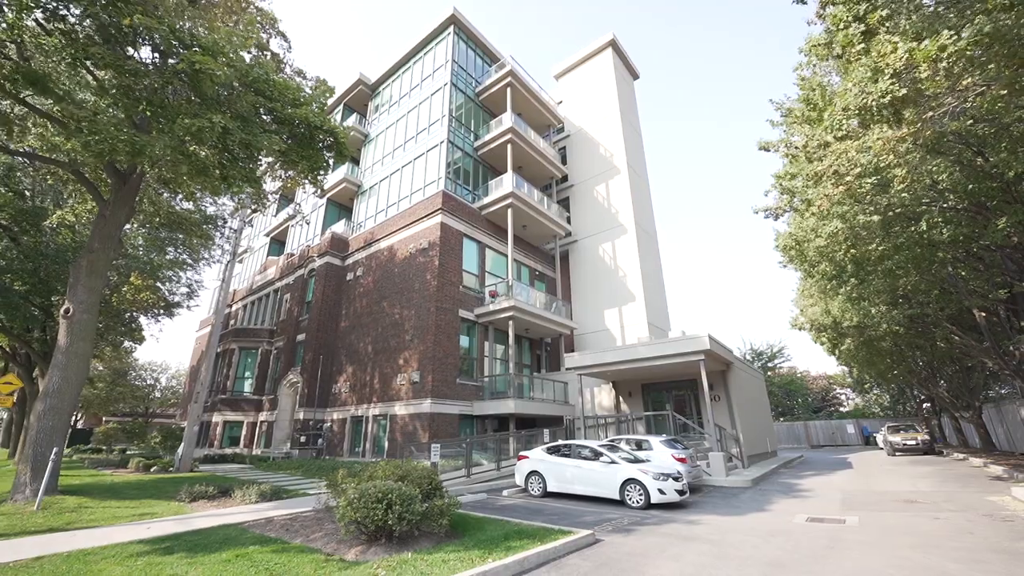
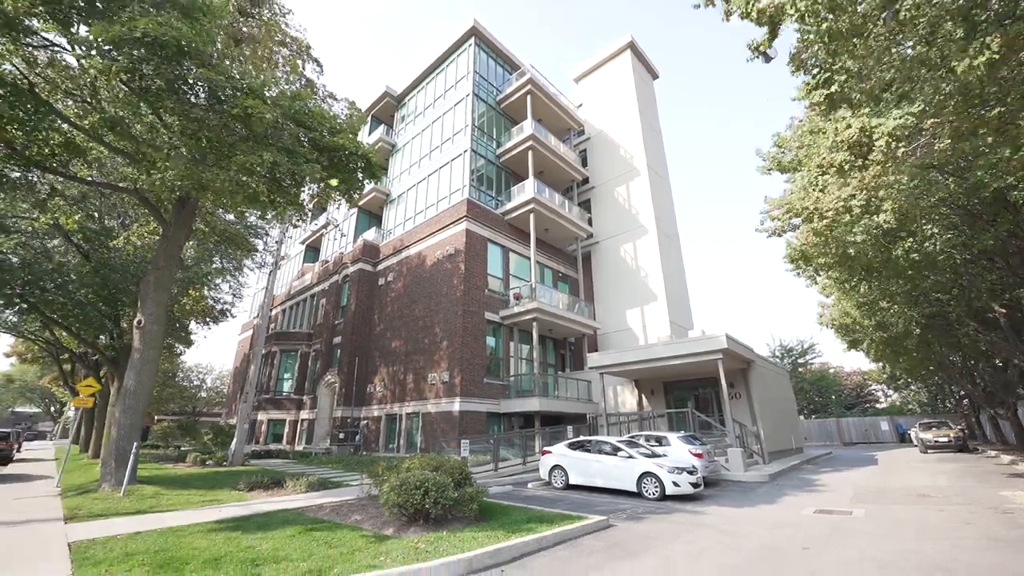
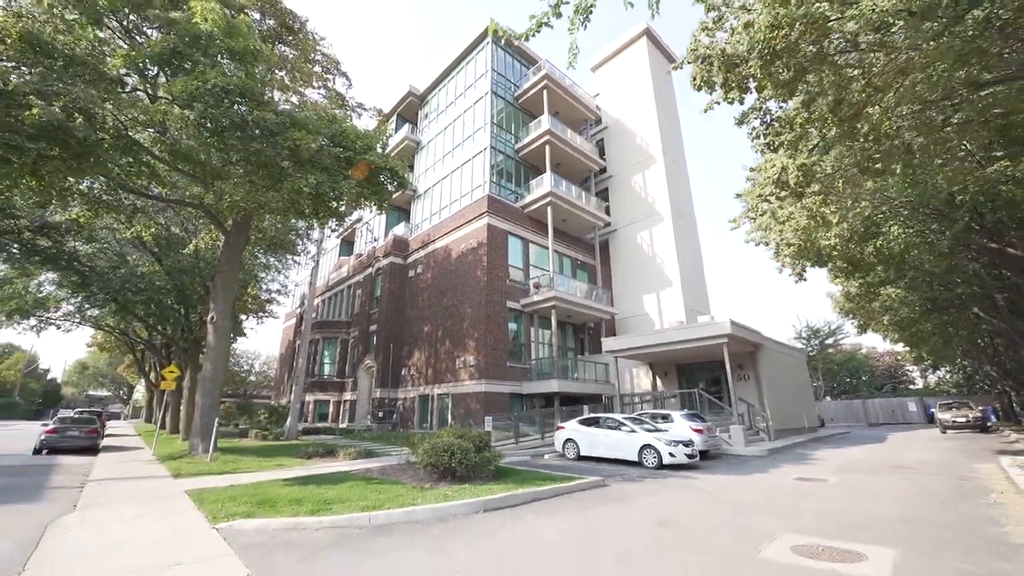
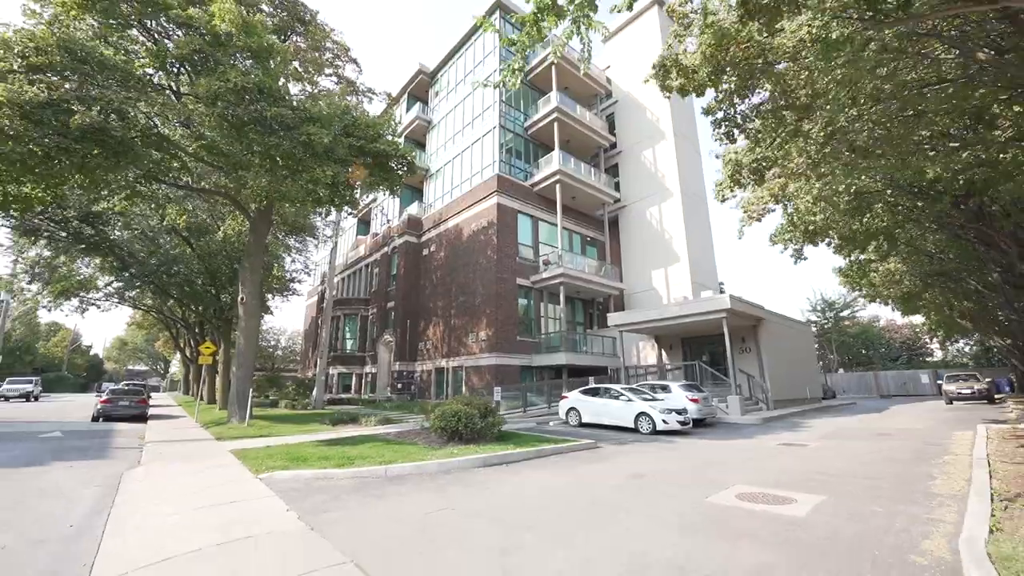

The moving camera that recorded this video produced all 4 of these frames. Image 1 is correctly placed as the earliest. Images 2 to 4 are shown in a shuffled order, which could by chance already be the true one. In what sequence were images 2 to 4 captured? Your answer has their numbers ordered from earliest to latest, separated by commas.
2, 3, 4
